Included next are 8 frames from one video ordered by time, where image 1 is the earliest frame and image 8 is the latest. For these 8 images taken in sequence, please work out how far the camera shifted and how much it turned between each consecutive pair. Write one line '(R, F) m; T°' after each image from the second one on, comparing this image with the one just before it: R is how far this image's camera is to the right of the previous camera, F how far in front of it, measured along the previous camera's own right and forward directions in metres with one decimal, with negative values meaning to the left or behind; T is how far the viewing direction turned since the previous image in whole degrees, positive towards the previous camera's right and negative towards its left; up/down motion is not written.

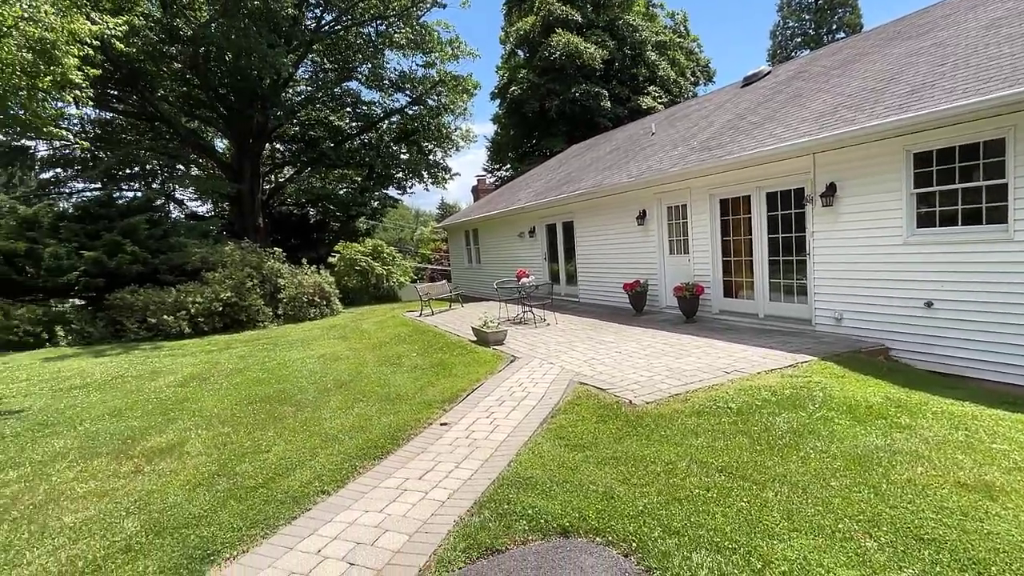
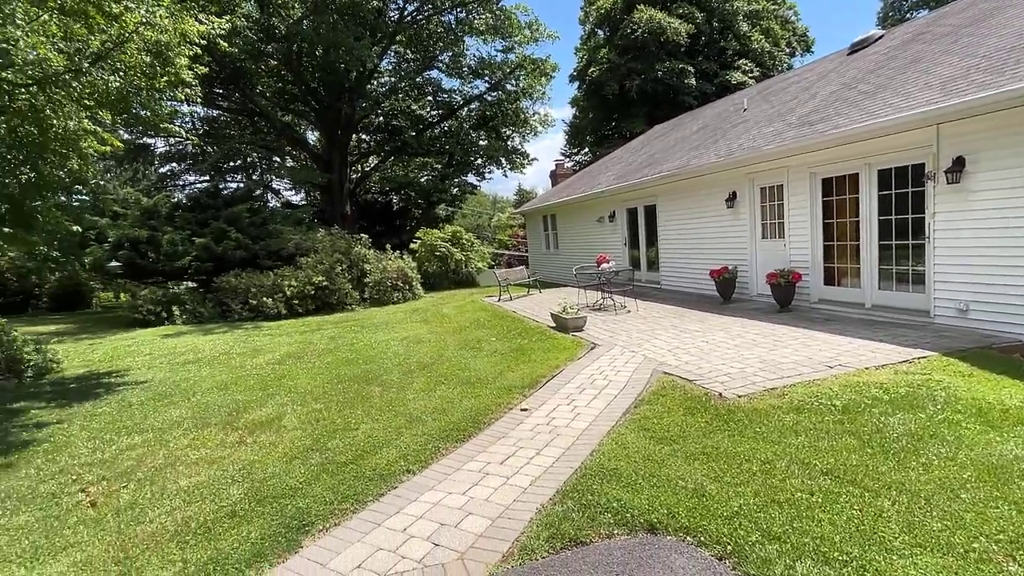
(-0.1, +0.1) m; -8°
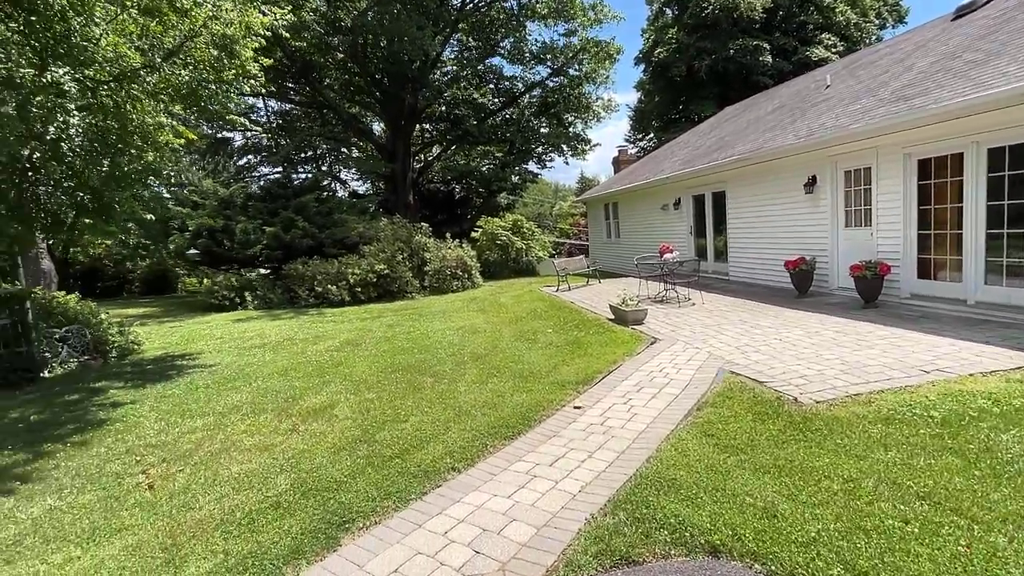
(+0.1, +0.2) m; -6°
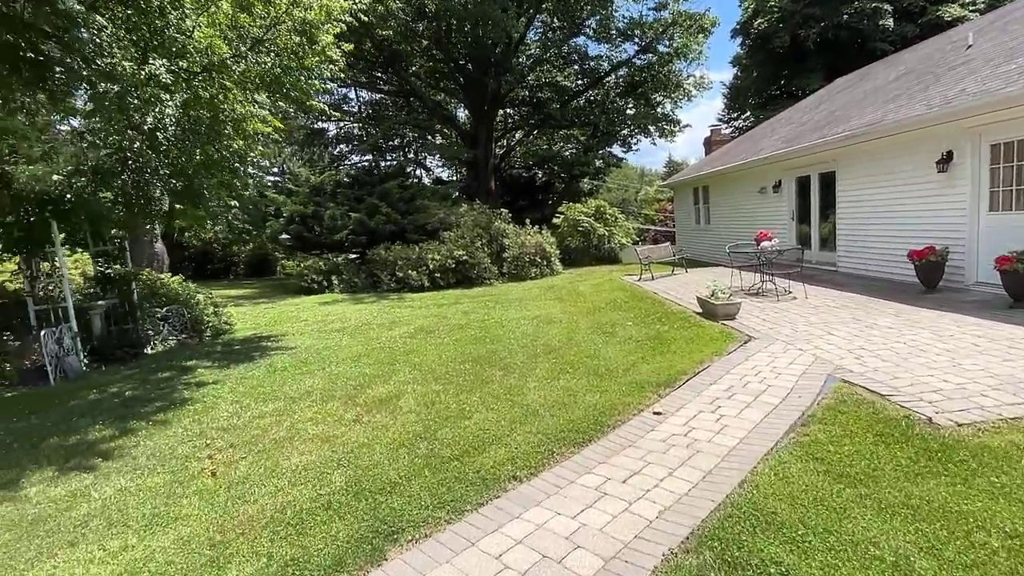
(+0.1, +0.4) m; -9°
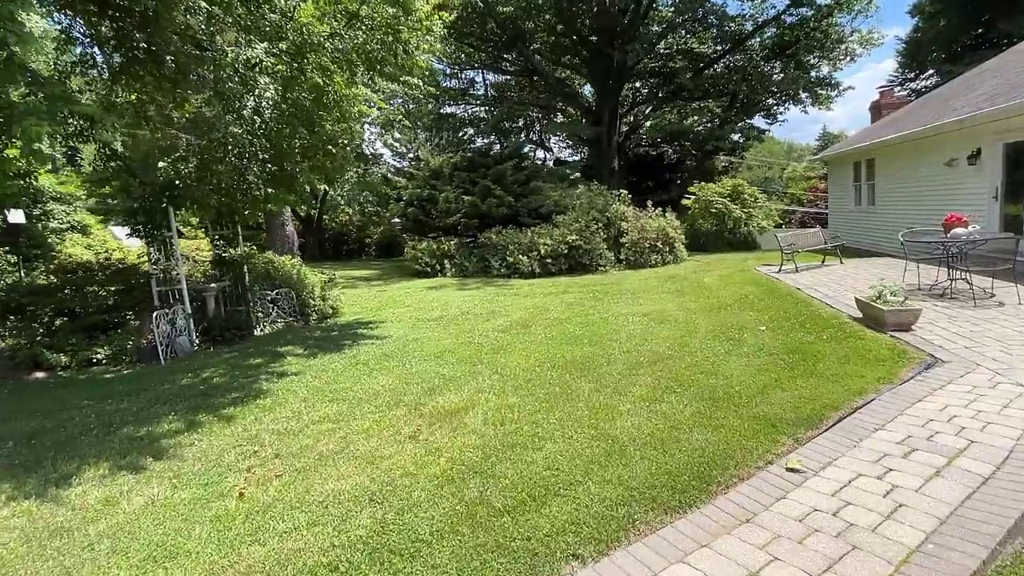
(+0.3, +0.9) m; -13°
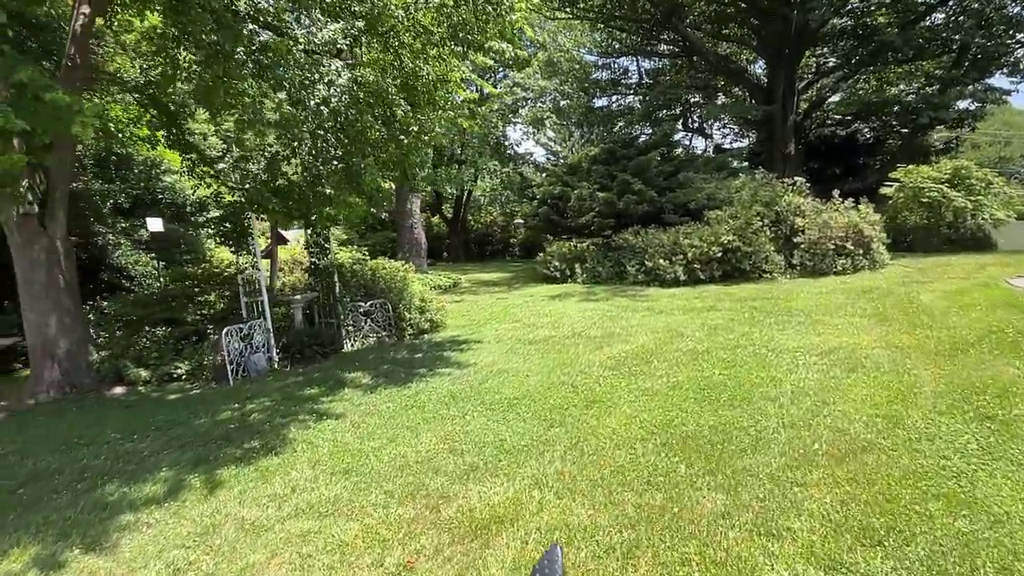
(+0.4, +1.7) m; -17°
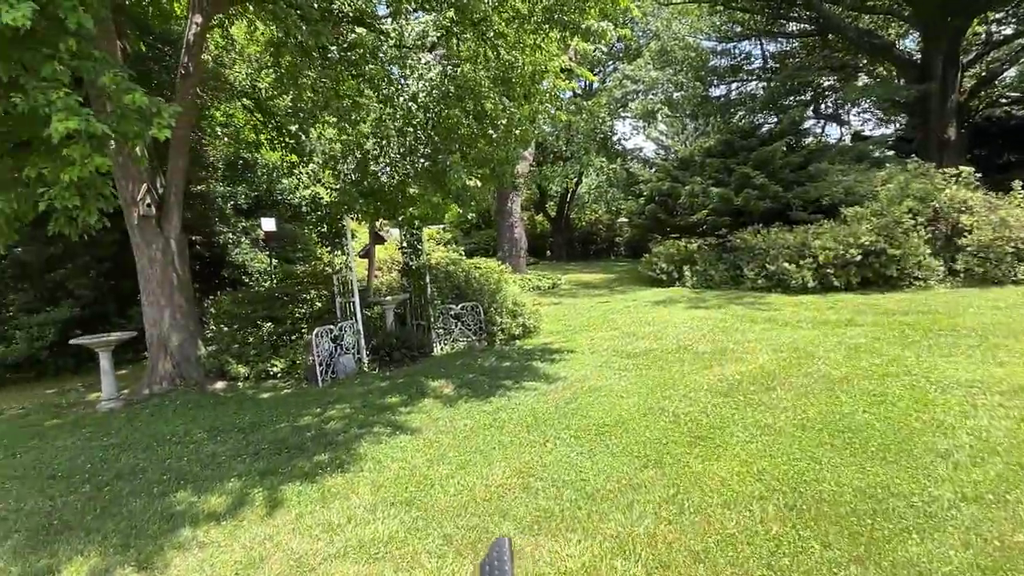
(+0.1, +0.5) m; -11°
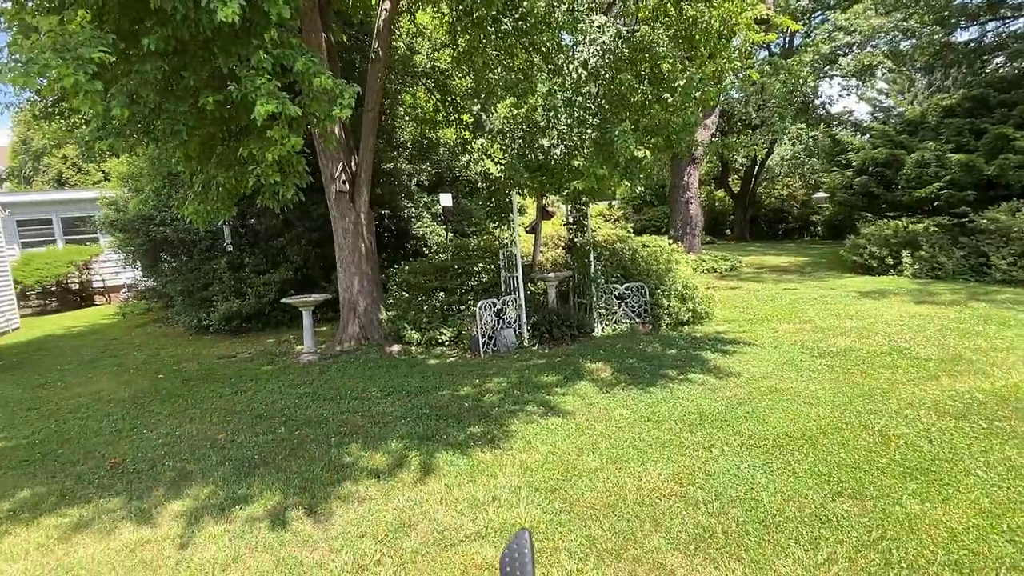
(0.0, +0.3) m; -18°
